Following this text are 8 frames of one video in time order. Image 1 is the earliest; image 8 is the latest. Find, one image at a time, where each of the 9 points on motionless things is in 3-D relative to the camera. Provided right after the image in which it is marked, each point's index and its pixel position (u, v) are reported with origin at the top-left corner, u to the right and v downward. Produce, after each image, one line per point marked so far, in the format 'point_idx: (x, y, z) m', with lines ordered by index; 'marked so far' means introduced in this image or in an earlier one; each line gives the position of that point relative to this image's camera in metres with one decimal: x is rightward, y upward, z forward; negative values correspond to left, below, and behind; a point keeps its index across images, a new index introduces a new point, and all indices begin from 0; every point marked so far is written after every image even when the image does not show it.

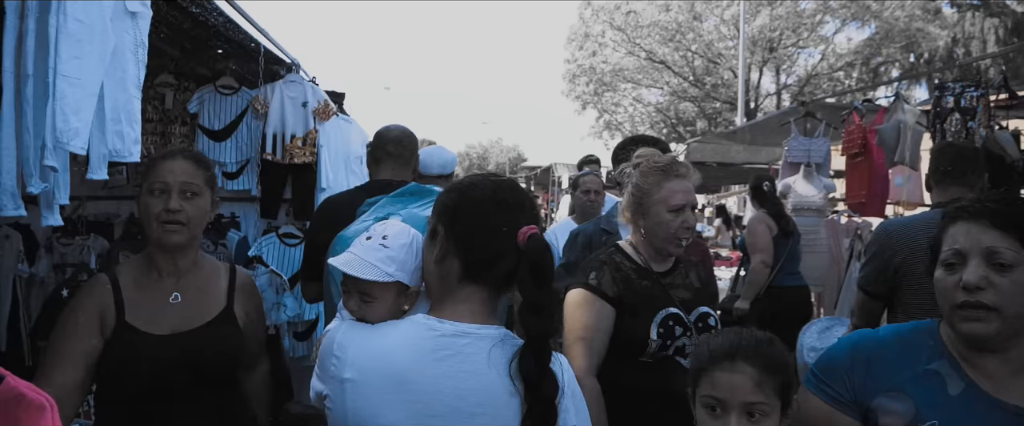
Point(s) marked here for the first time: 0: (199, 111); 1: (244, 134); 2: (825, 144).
0: (-2.3, +0.7, +5.9) m
1: (-2.0, +0.6, +5.9) m
2: (+3.2, +0.7, +8.3) m
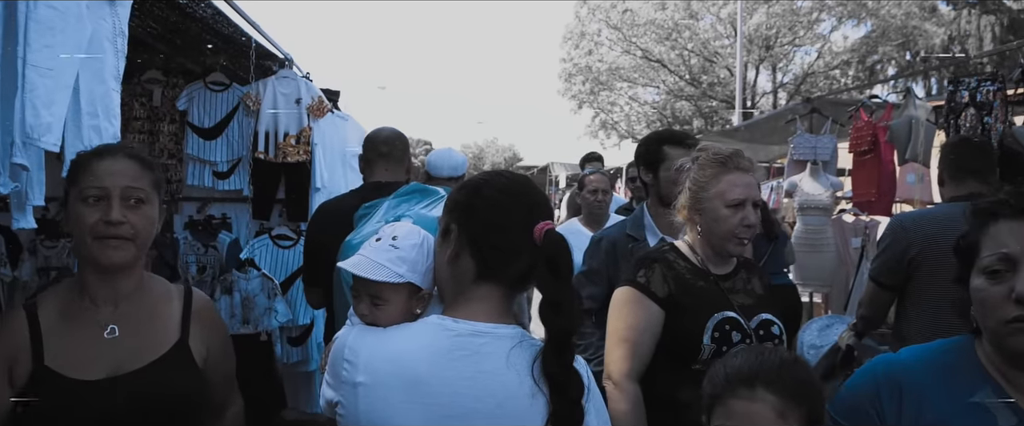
0: (-2.3, +0.7, +5.7) m
1: (-2.0, +0.6, +5.7) m
2: (+3.2, +0.7, +8.2) m
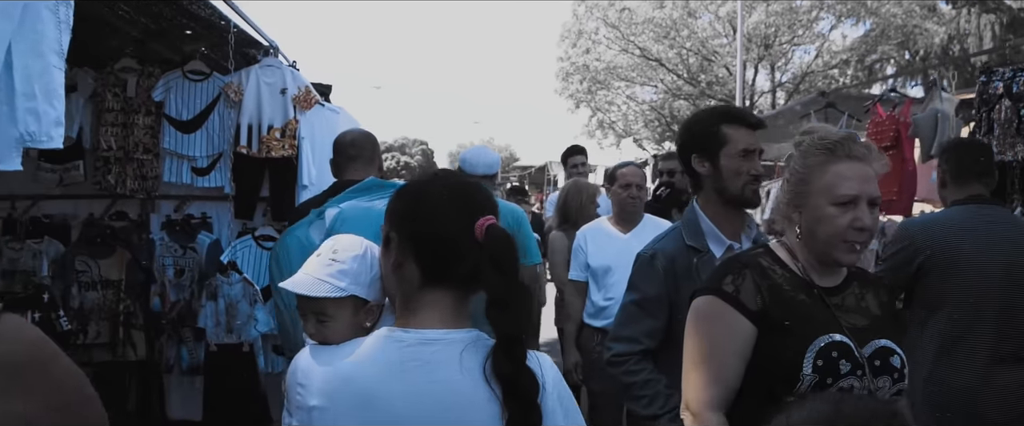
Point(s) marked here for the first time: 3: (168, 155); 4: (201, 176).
0: (-2.3, +0.7, +5.3) m
1: (-2.0, +0.6, +5.3) m
2: (+3.2, +0.7, +7.8) m
3: (-2.3, +0.4, +5.3) m
4: (-2.1, +0.2, +5.3) m
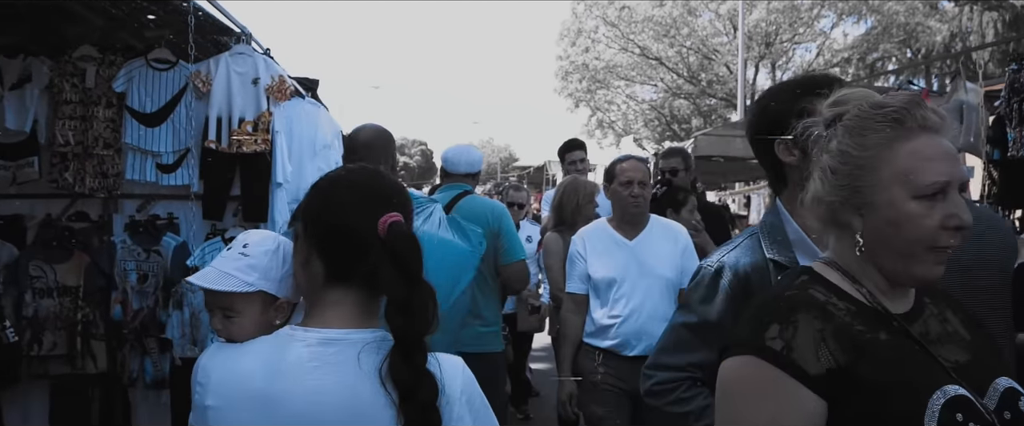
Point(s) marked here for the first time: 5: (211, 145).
0: (-2.3, +0.7, +4.9) m
1: (-2.0, +0.6, +4.9) m
2: (+3.2, +0.7, +7.4) m
3: (-2.3, +0.4, +4.9) m
4: (-2.1, +0.2, +4.9) m
5: (-1.8, +0.4, +4.9) m
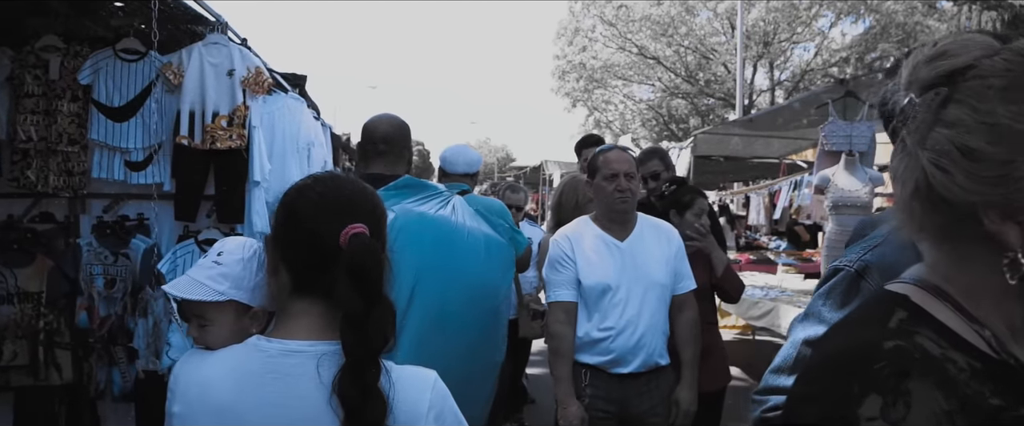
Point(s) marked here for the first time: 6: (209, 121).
0: (-2.4, +0.7, +4.6) m
1: (-2.1, +0.6, +4.6) m
2: (+3.1, +0.7, +7.1) m
3: (-2.4, +0.4, +4.6) m
4: (-2.2, +0.2, +4.6) m
5: (-1.9, +0.4, +4.5) m
6: (-1.7, +0.5, +4.6) m
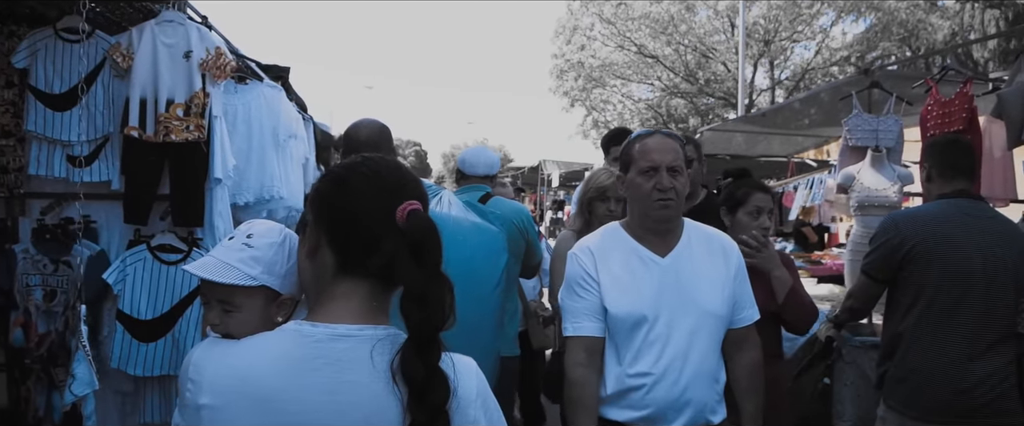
0: (-2.4, +0.7, +4.0) m
1: (-2.1, +0.6, +4.0) m
2: (+3.1, +0.7, +6.5) m
3: (-2.4, +0.4, +4.0) m
4: (-2.2, +0.2, +4.1) m
5: (-1.9, +0.4, +4.0) m
6: (-1.7, +0.5, +4.0) m
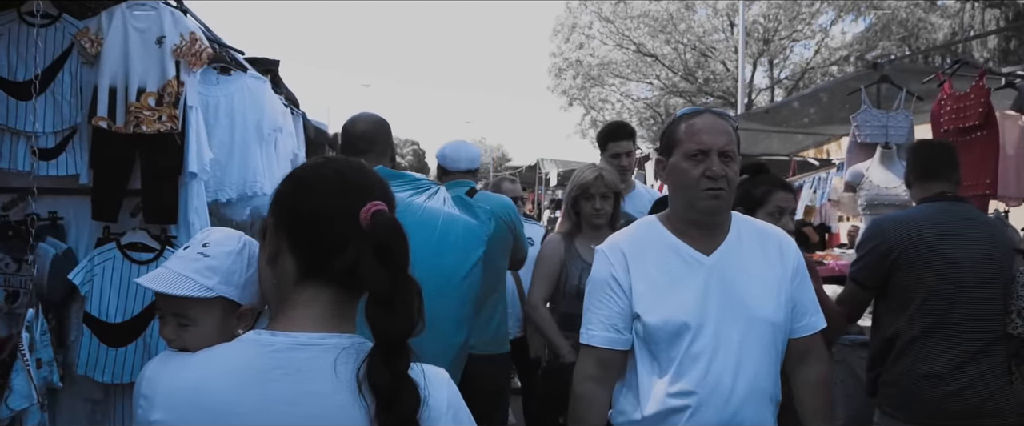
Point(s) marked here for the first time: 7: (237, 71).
0: (-2.4, +0.7, +3.7) m
1: (-2.1, +0.6, +3.8) m
2: (+3.1, +0.7, +6.3) m
3: (-2.4, +0.4, +3.8) m
4: (-2.2, +0.2, +3.8) m
5: (-1.9, +0.4, +3.7) m
6: (-1.8, +0.5, +3.7) m
7: (-1.6, +0.8, +4.7) m
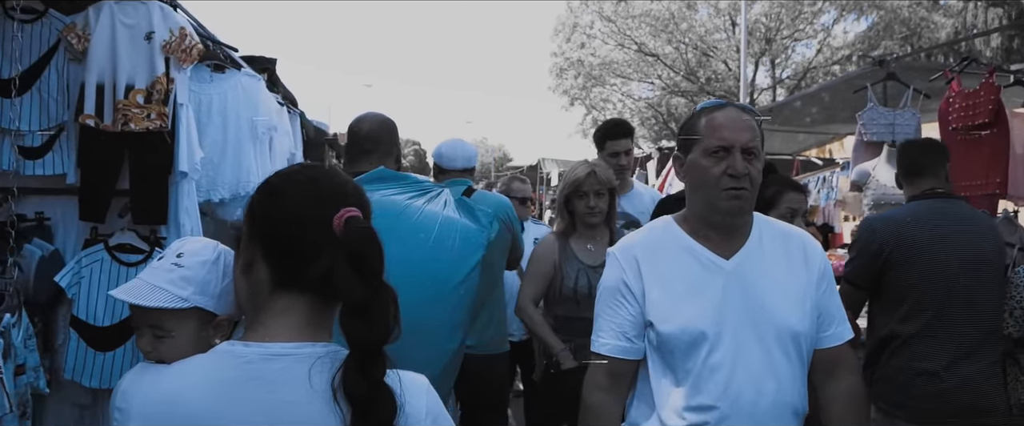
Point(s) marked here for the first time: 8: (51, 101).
0: (-2.4, +0.7, +3.6) m
1: (-2.1, +0.6, +3.7) m
2: (+3.1, +0.7, +6.2) m
3: (-2.4, +0.4, +3.7) m
4: (-2.2, +0.2, +3.7) m
5: (-1.9, +0.4, +3.6) m
6: (-1.8, +0.5, +3.6) m
7: (-1.6, +0.8, +4.6) m
8: (-2.1, +0.5, +3.7) m
